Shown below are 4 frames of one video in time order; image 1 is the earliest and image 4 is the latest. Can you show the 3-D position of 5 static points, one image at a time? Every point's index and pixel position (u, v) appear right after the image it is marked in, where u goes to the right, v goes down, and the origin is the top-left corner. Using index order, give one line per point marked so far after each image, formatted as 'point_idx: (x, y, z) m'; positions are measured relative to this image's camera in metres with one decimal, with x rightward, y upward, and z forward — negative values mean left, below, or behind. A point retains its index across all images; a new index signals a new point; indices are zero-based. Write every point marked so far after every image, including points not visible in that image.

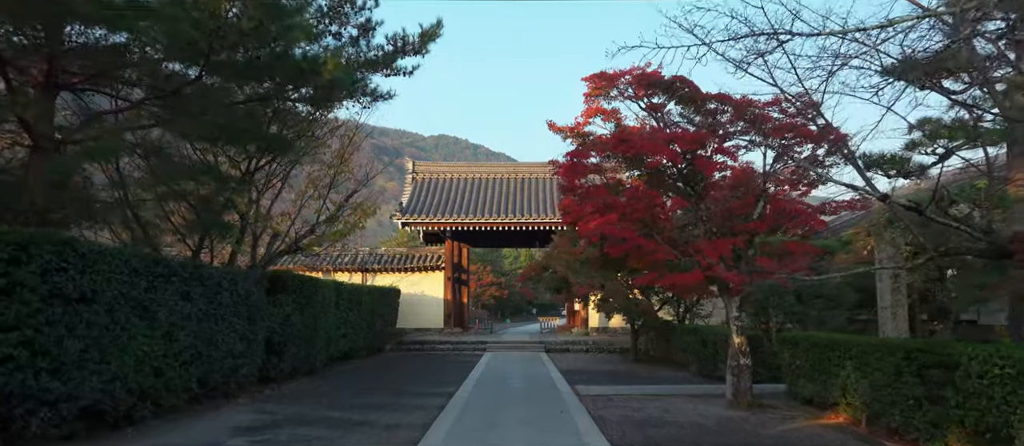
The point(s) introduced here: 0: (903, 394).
0: (+3.9, -1.7, +7.3) m
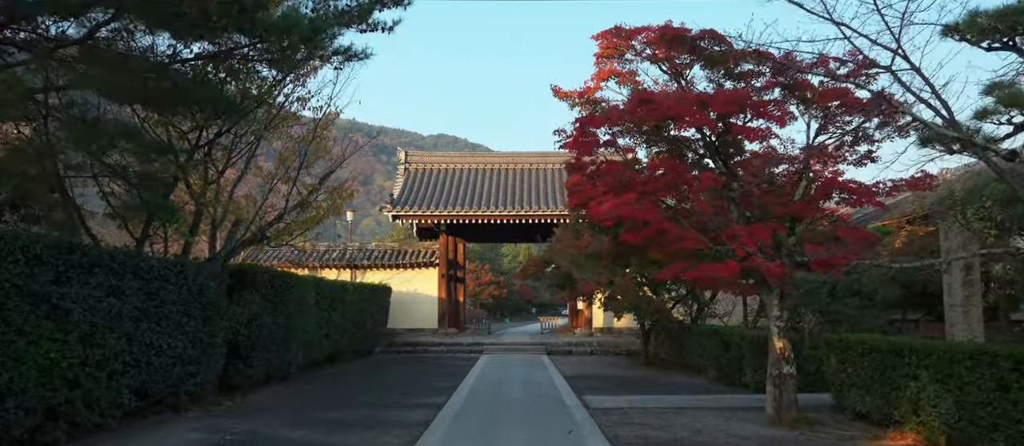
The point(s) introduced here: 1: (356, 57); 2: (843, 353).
0: (+3.8, -1.5, +5.7) m
1: (-1.9, +2.0, +8.9) m
2: (+3.9, -1.5, +8.6) m
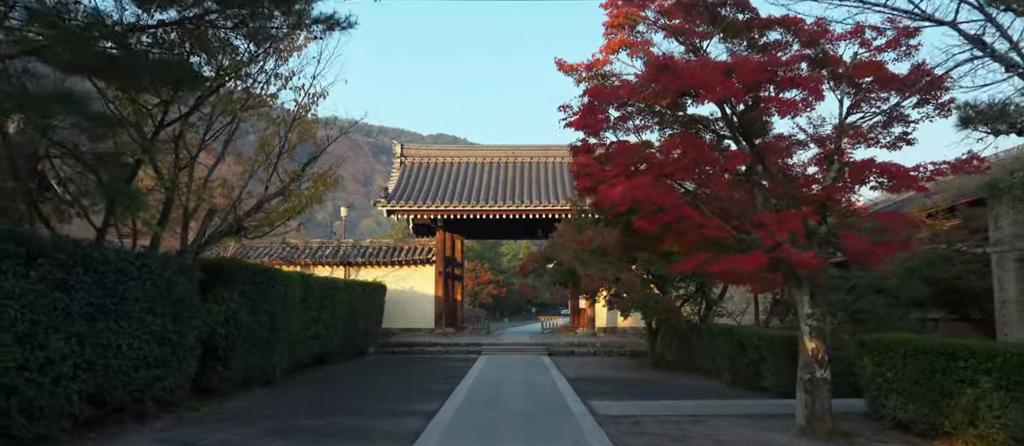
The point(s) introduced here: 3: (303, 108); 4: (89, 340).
0: (+3.9, -1.4, +4.8) m
1: (-1.9, +2.2, +8.1) m
2: (+3.9, -1.4, +7.8) m
3: (-2.9, +1.6, +10.3) m
4: (-4.1, -1.1, +7.1) m
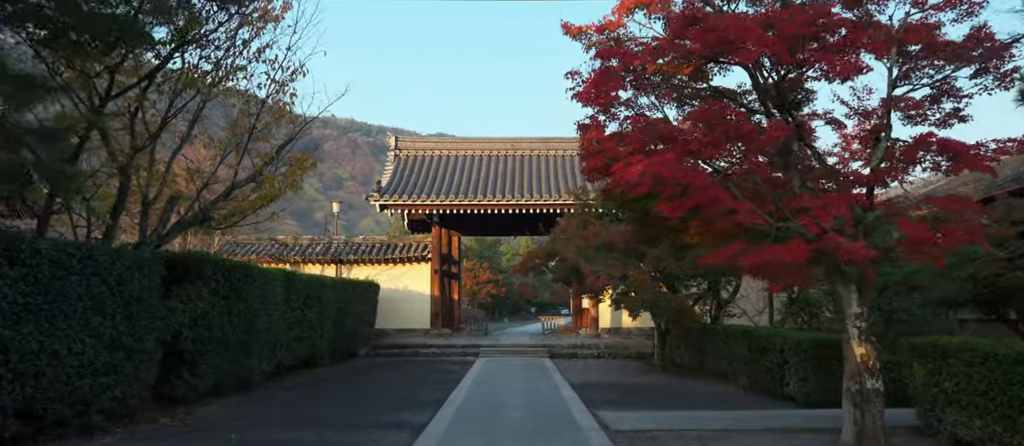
0: (+3.8, -1.2, +3.8) m
1: (-1.9, +2.3, +7.0) m
2: (+3.9, -1.3, +6.7) m
3: (-2.9, +1.7, +9.2) m
4: (-4.1, -1.0, +6.0) m
